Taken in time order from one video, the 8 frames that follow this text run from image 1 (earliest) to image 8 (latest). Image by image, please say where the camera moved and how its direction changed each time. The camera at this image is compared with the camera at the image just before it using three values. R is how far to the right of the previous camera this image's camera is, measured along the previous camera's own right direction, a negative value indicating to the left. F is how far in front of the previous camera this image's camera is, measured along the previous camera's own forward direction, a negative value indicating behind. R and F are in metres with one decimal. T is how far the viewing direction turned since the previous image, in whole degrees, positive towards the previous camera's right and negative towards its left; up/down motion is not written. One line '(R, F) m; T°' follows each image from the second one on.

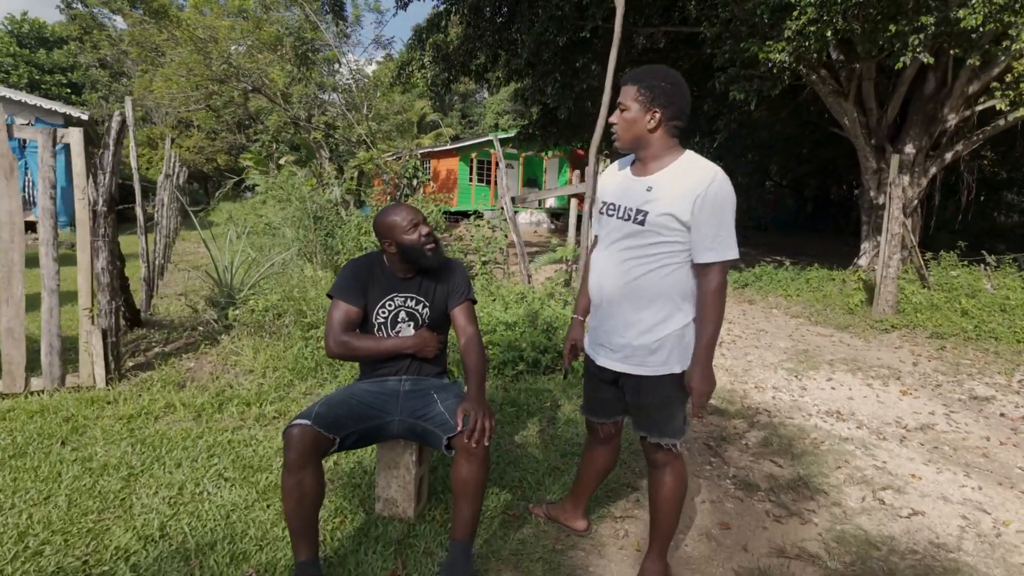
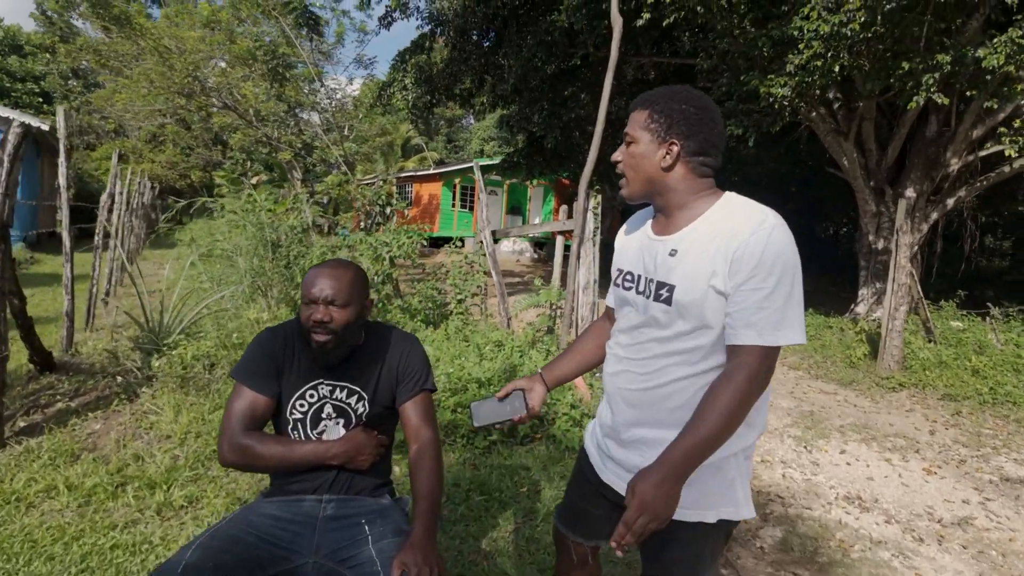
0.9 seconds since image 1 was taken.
(0.0, +0.7) m; +2°
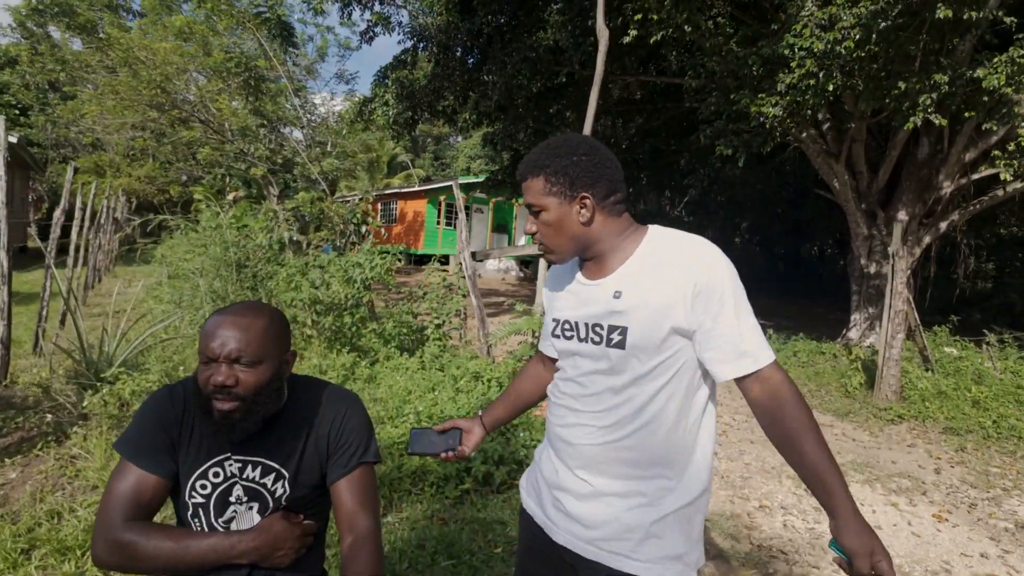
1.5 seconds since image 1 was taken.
(+0.1, +0.4) m; +1°
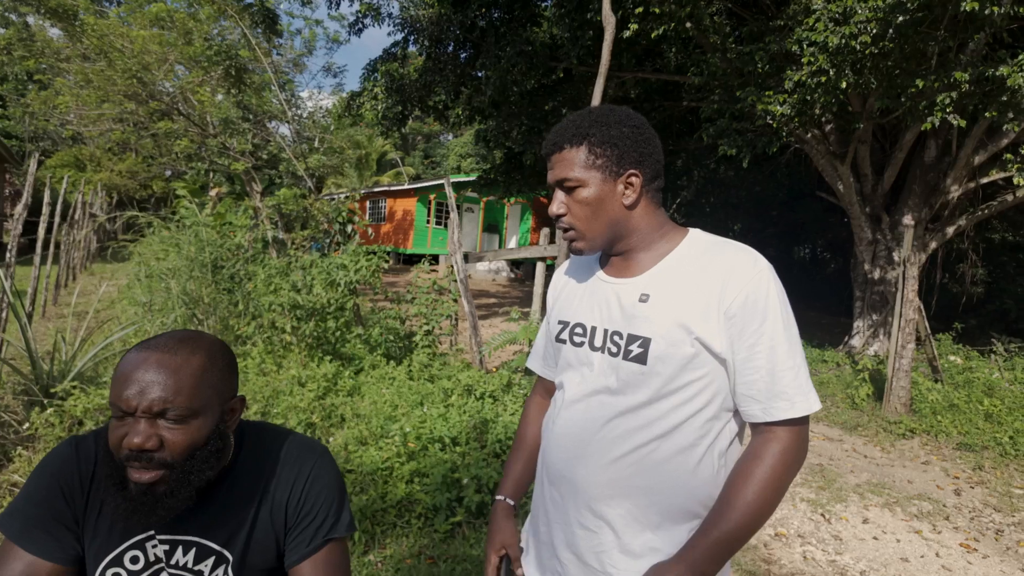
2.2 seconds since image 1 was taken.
(-0.1, +0.4) m; +1°
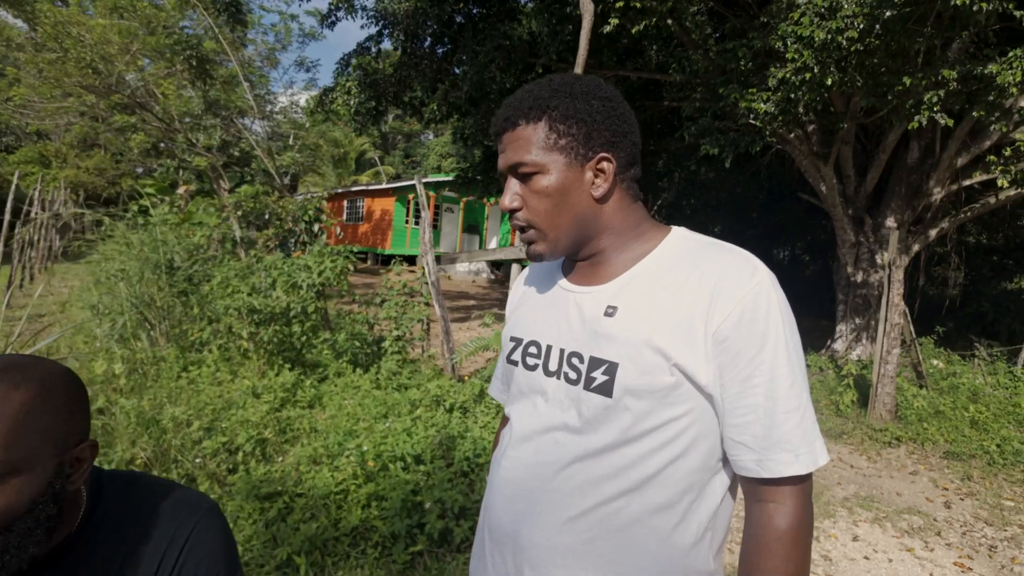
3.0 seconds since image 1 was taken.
(+0.1, +0.3) m; +2°
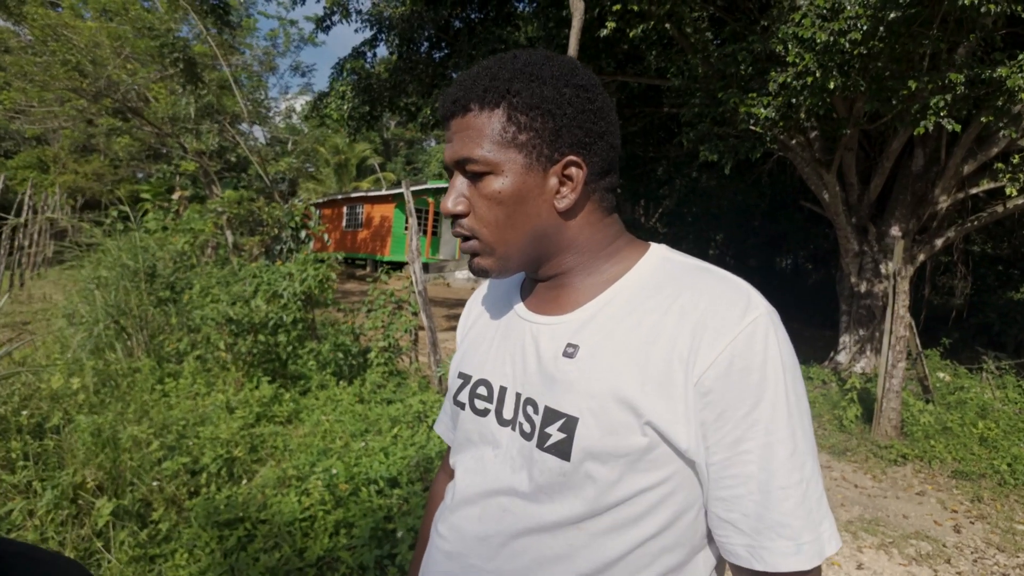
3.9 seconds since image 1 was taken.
(+0.1, +0.2) m; 0°
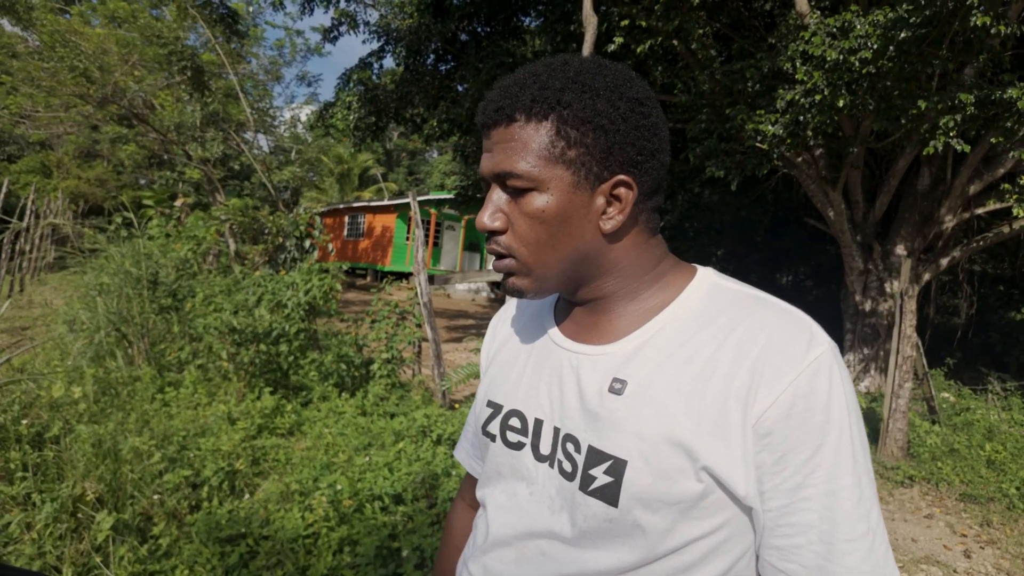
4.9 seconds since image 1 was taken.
(-0.1, 0.0) m; 0°
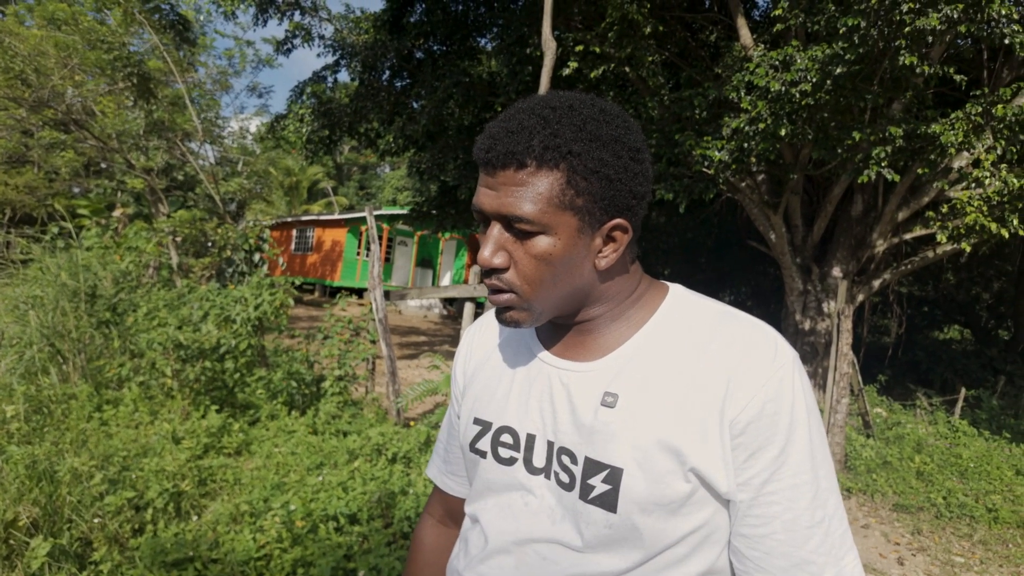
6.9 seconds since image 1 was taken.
(-0.1, 0.0) m; +4°
